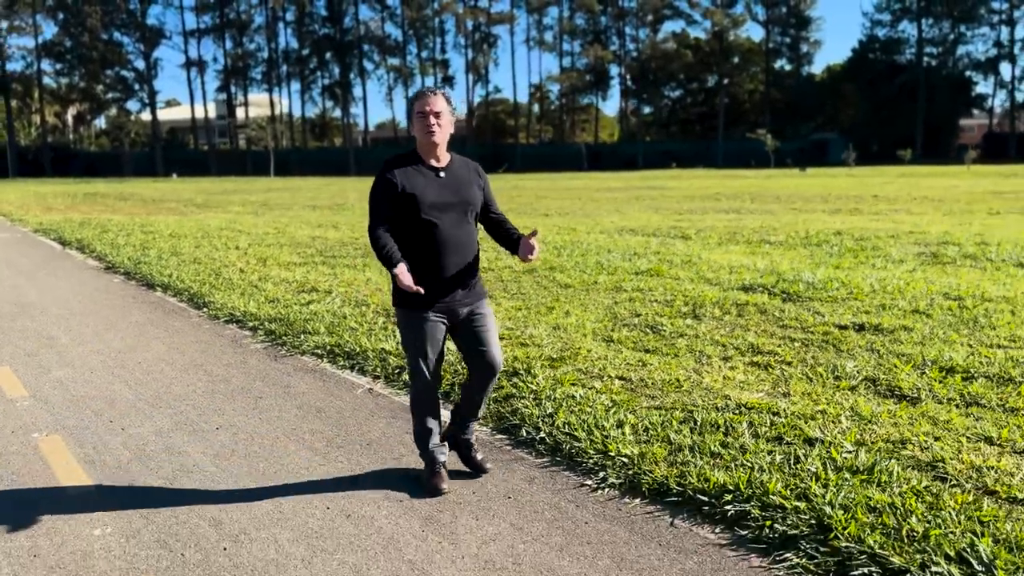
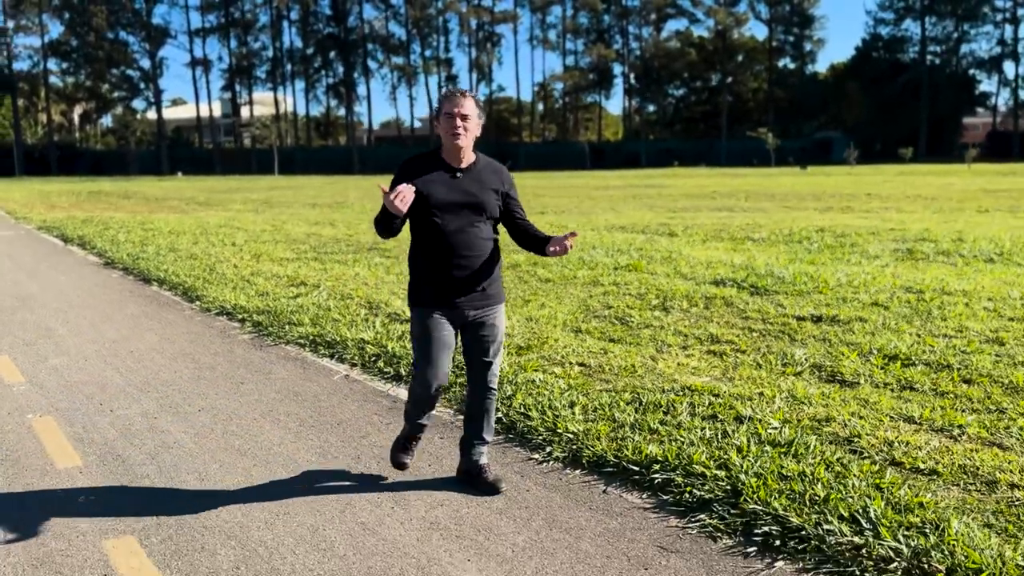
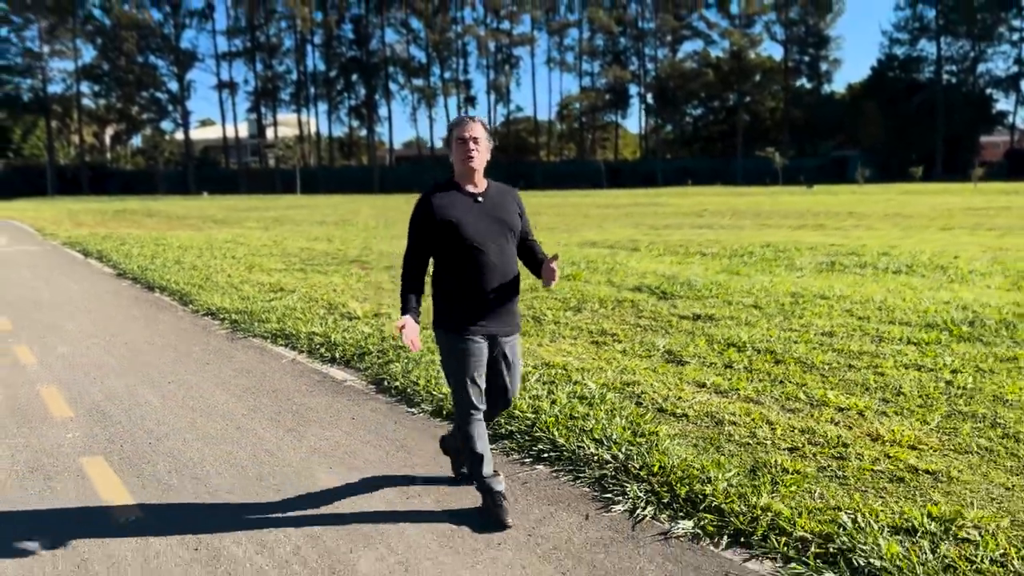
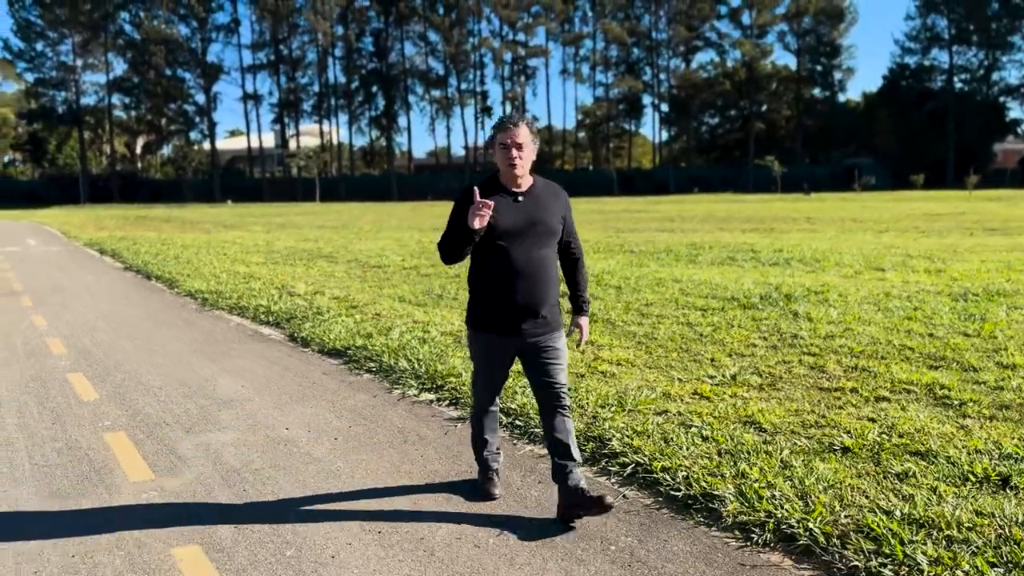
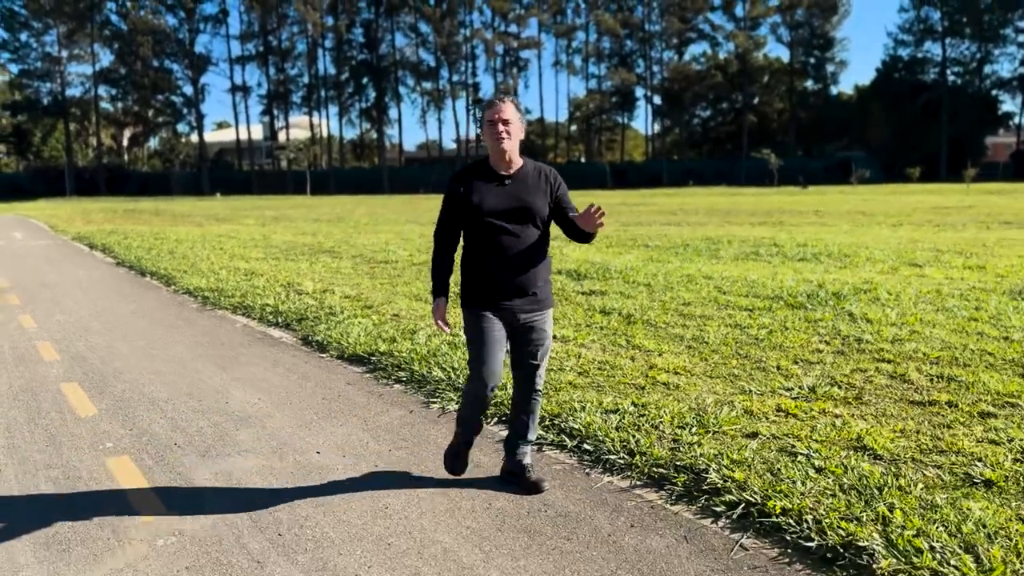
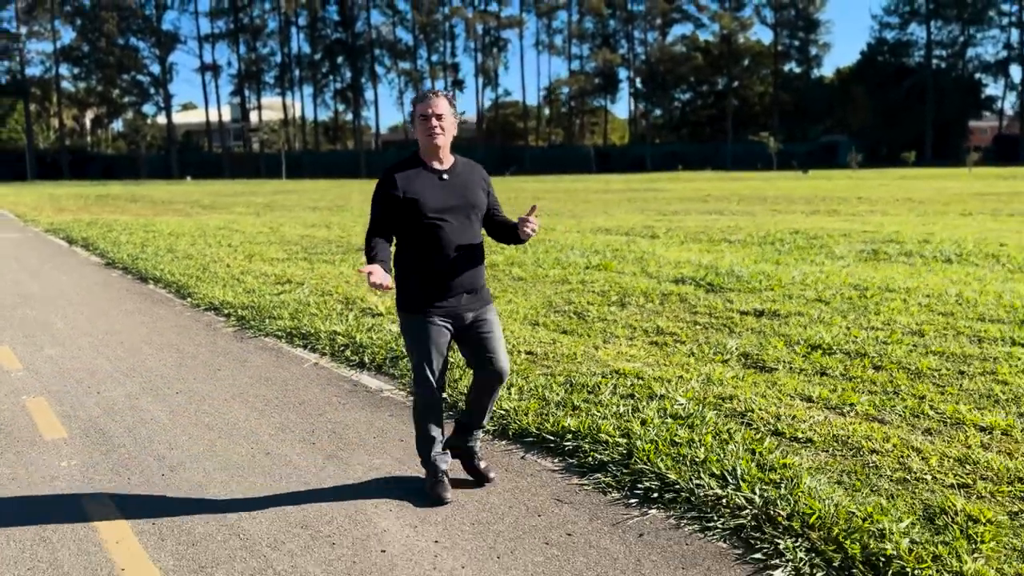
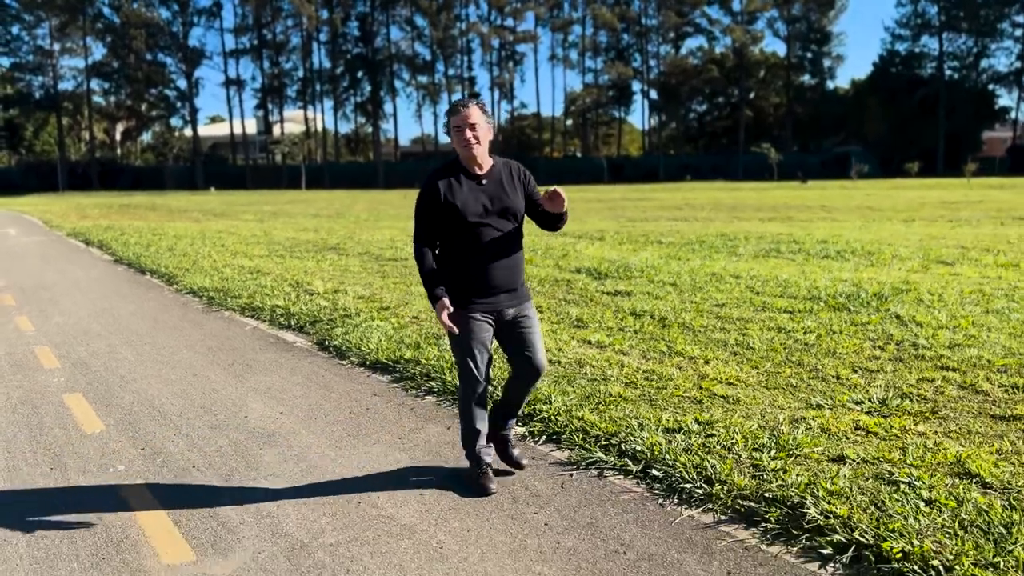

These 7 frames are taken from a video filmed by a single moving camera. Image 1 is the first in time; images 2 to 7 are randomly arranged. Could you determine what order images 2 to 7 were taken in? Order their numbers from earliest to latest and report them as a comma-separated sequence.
2, 6, 3, 7, 5, 4
